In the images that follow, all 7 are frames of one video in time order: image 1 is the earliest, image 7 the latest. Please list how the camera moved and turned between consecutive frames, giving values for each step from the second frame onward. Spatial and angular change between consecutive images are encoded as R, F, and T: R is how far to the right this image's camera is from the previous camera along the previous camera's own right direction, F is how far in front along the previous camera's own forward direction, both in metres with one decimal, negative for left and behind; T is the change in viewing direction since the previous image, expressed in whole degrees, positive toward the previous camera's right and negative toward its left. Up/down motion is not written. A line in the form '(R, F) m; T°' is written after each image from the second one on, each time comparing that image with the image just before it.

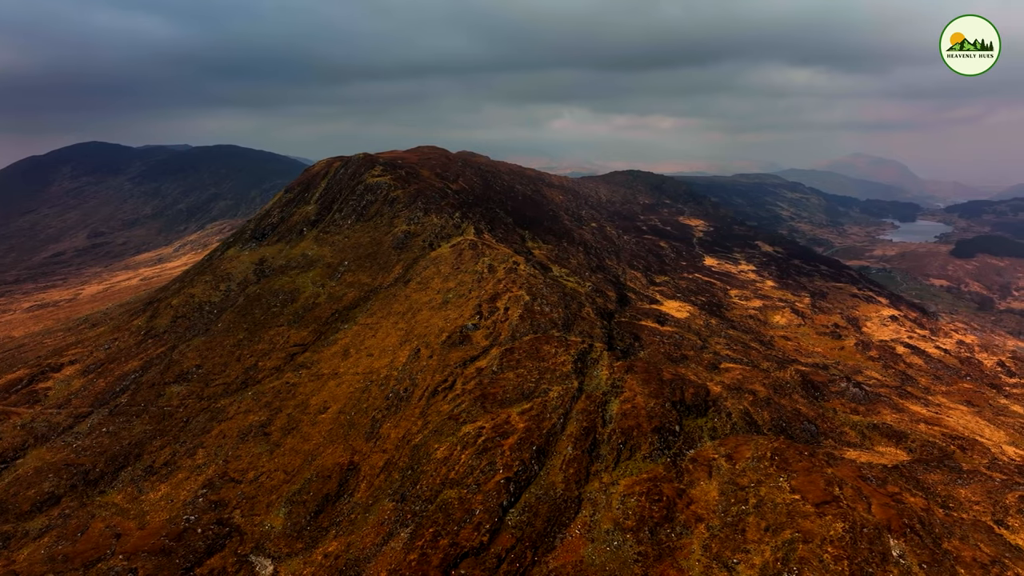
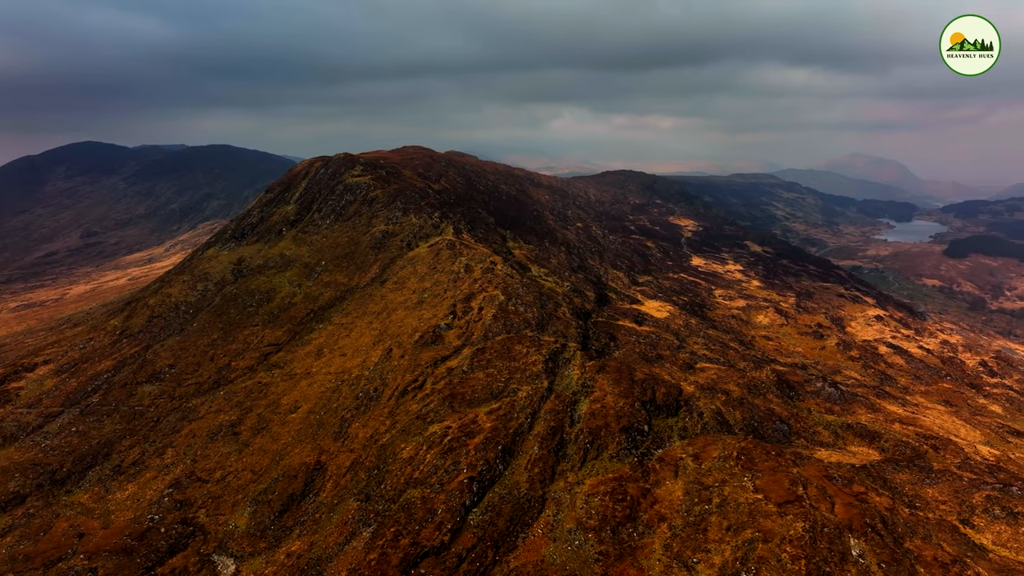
(+5.0, -0.1) m; 0°
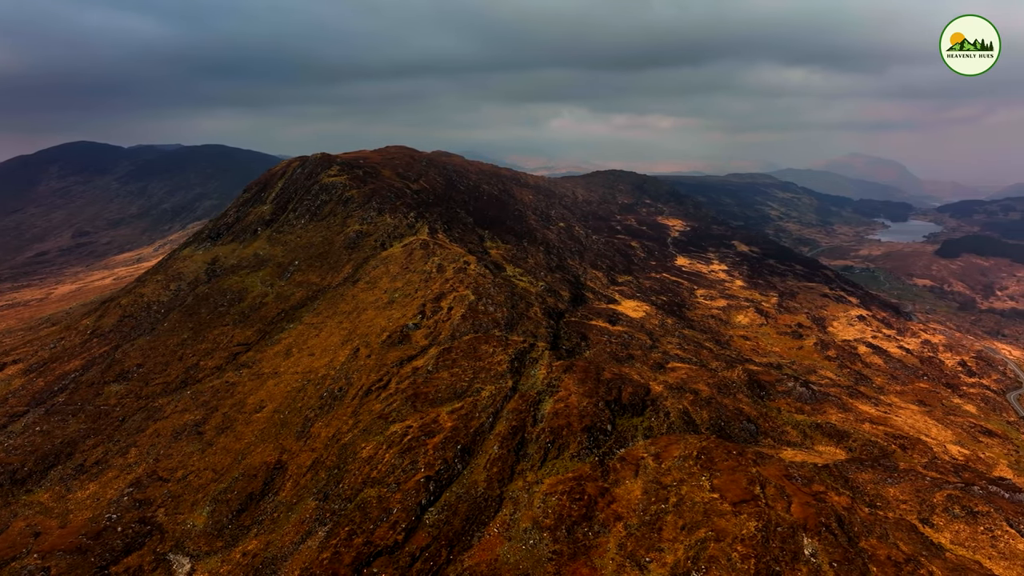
(+5.9, -0.1) m; 0°
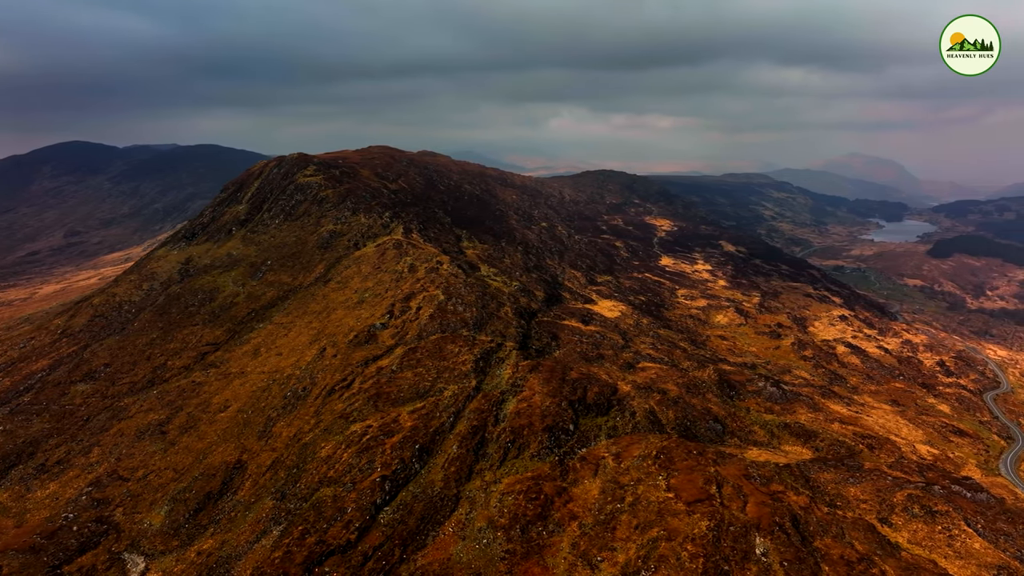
(+6.0, -0.1) m; 0°
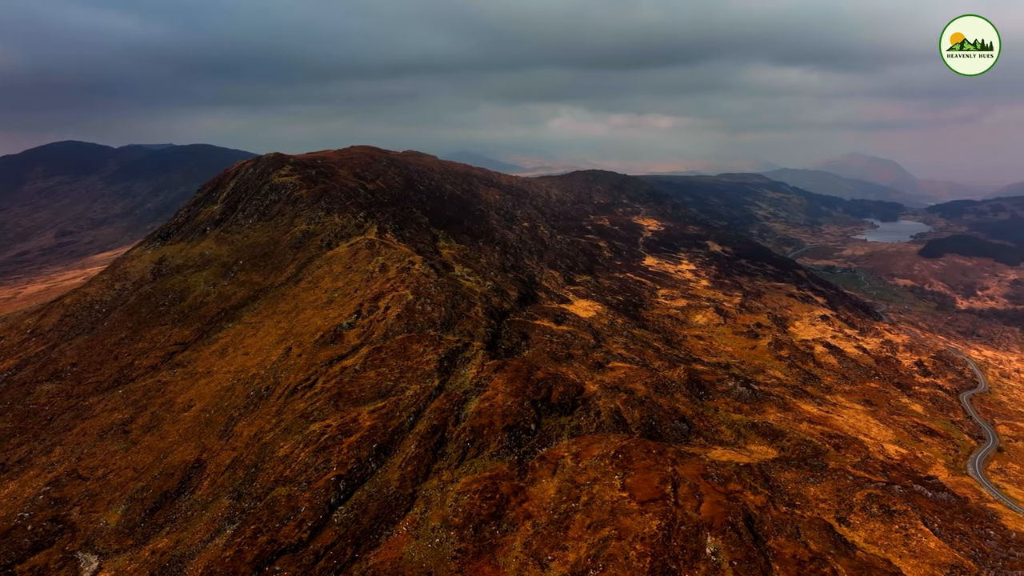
(+6.2, -0.2) m; 0°
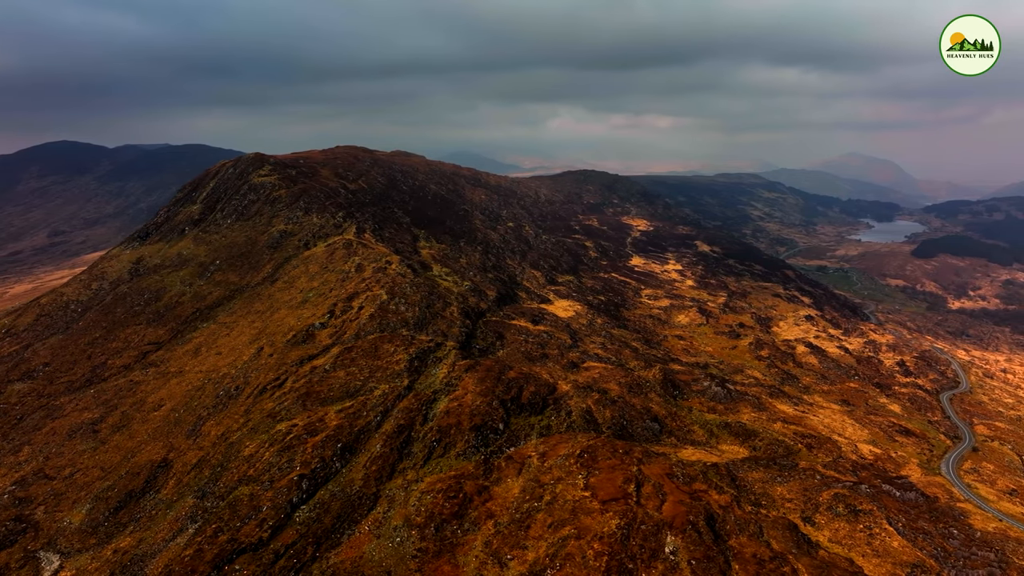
(+5.1, -0.1) m; 0°
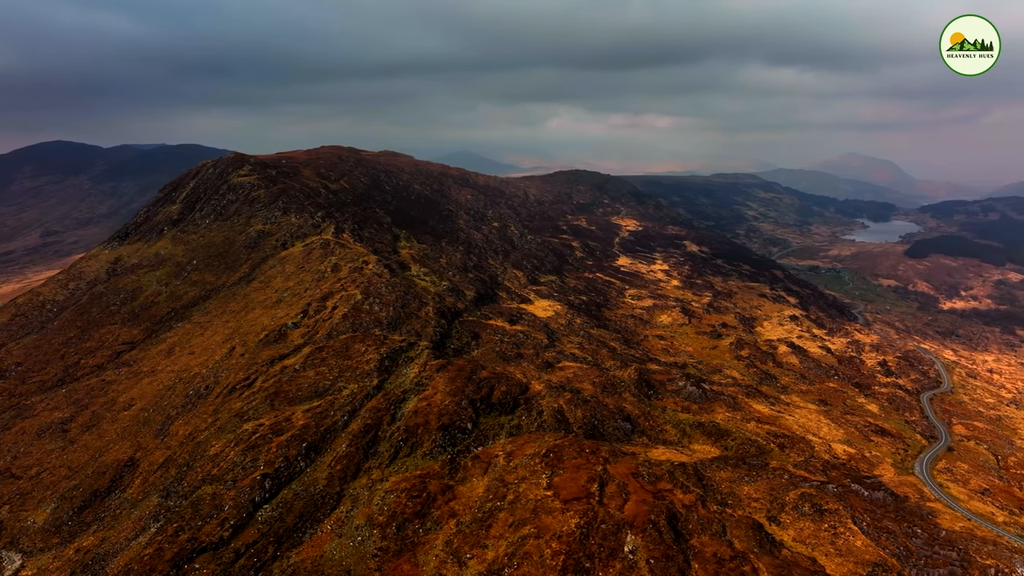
(+5.1, -0.2) m; 0°
